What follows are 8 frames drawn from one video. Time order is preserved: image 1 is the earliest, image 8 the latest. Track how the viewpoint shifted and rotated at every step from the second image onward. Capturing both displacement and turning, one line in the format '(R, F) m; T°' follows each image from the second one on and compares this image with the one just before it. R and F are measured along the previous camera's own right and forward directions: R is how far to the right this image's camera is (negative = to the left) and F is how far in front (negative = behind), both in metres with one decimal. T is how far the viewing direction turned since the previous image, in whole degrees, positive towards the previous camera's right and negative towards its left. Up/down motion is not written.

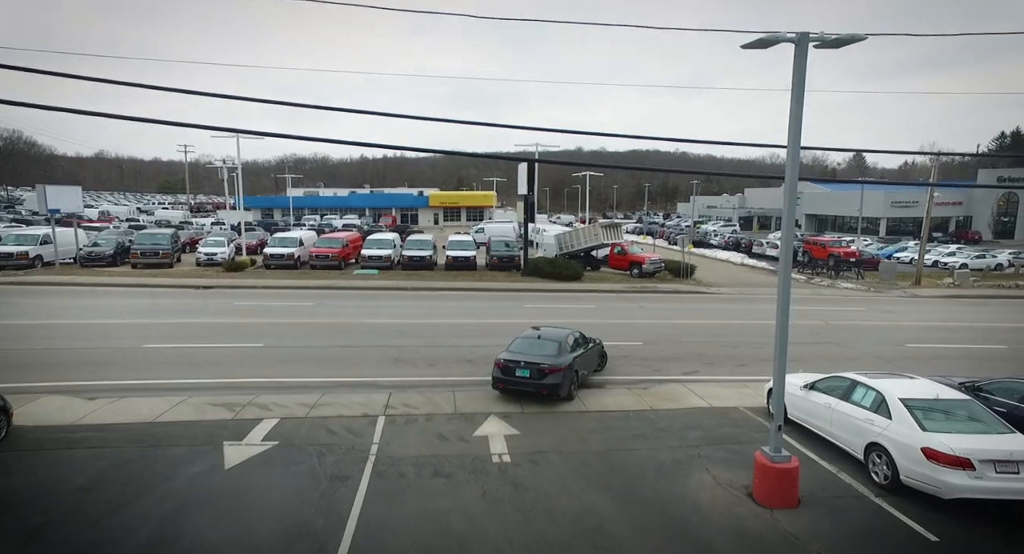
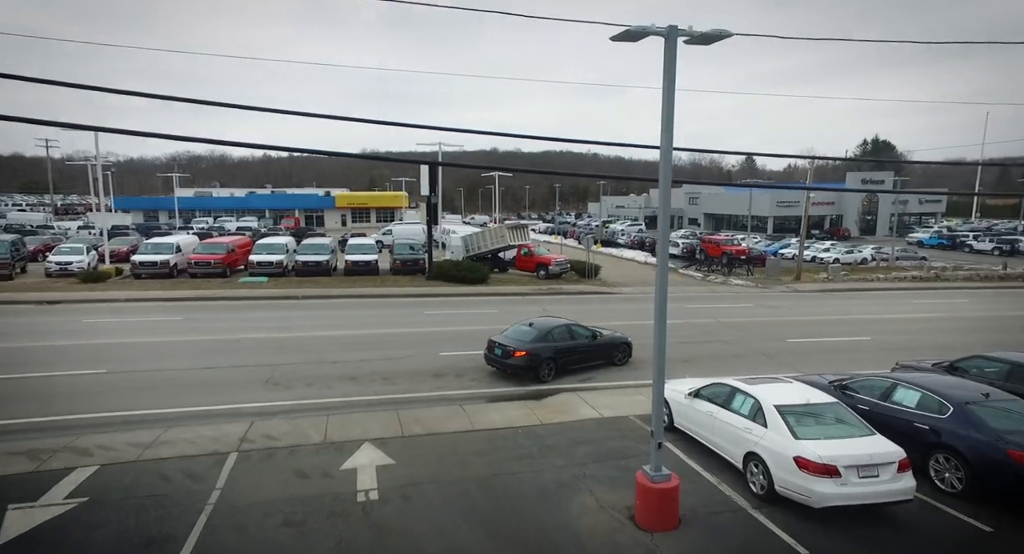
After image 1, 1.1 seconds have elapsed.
(+0.5, +0.5) m; +9°
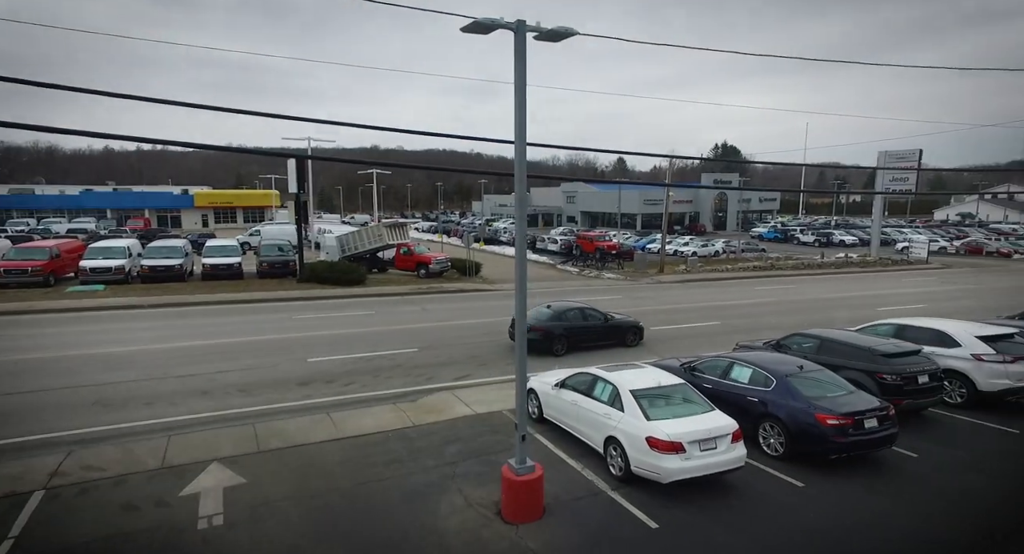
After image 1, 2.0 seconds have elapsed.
(+0.2, 0.0) m; +11°
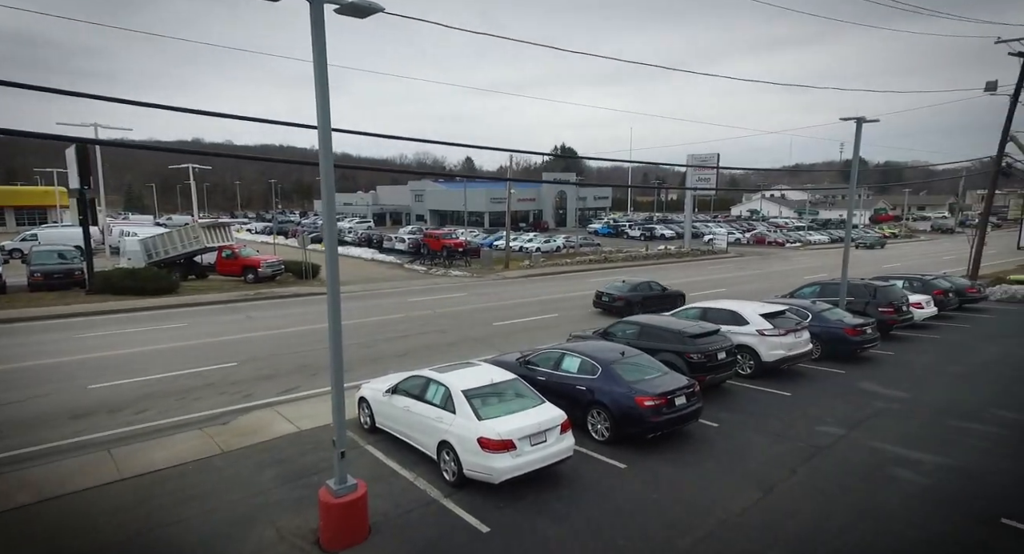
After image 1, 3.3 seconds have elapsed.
(+0.3, +0.3) m; +15°
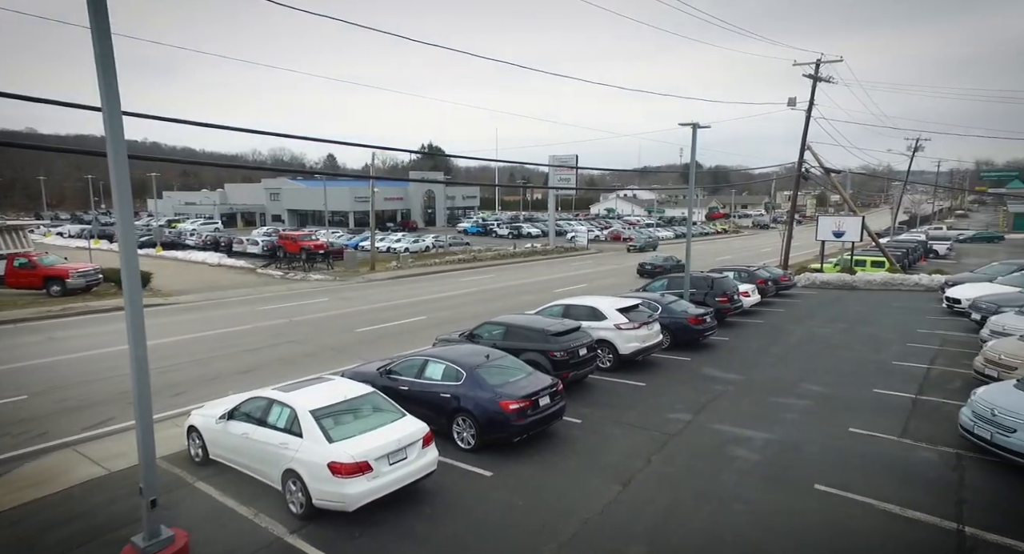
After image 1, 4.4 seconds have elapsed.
(+0.2, +0.4) m; +13°
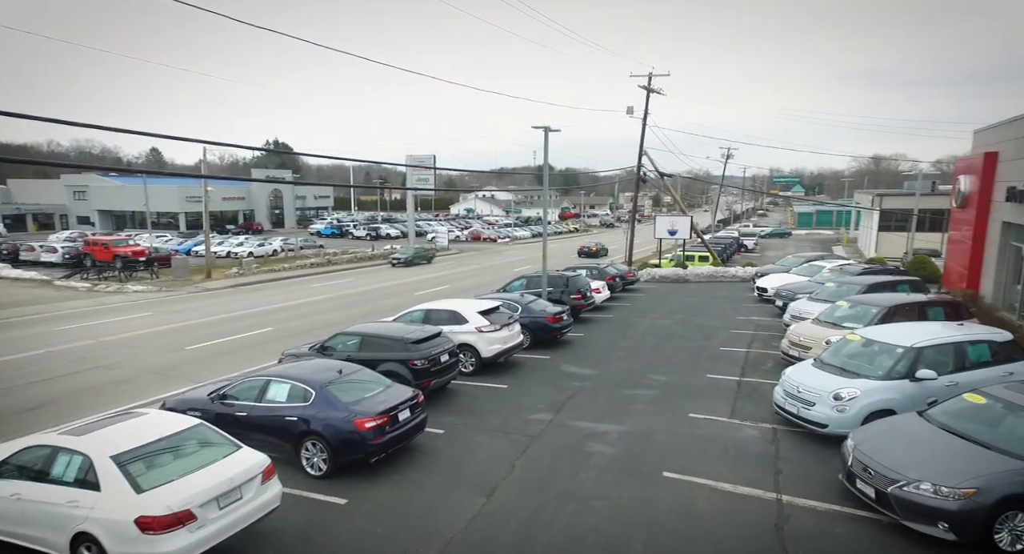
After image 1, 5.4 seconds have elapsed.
(+0.1, +0.5) m; +13°
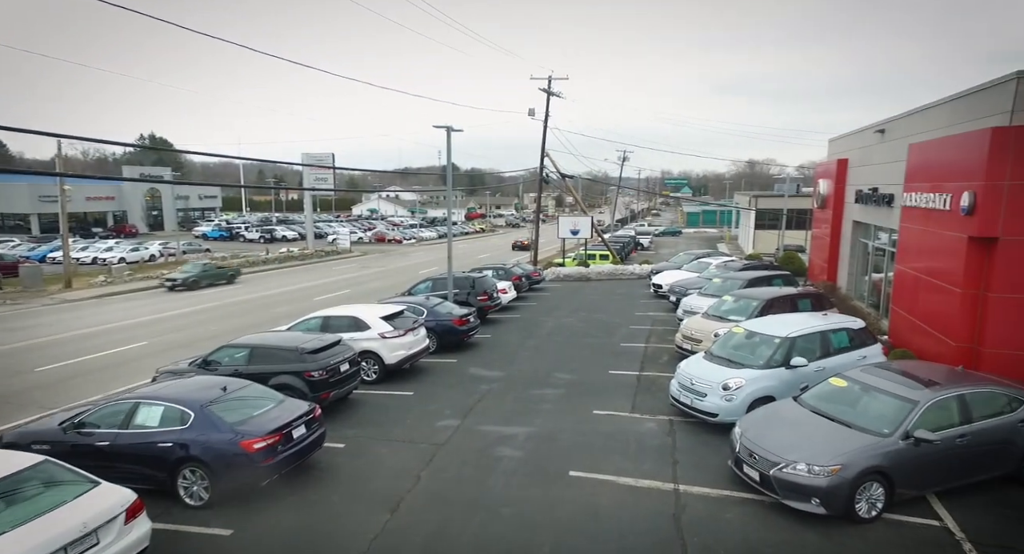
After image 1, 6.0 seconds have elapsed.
(+0.1, +0.3) m; +9°
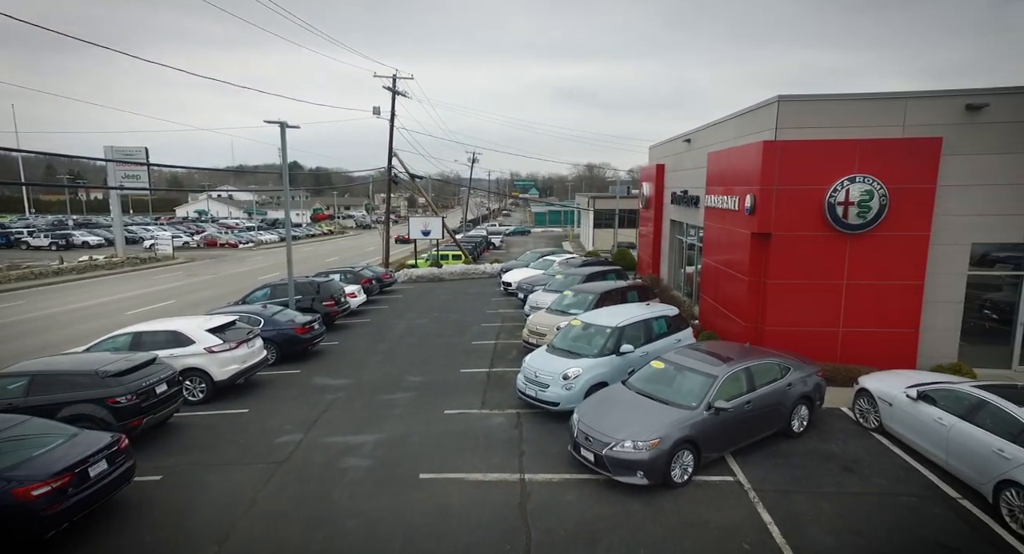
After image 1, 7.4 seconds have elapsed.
(+0.2, -0.1) m; +14°
